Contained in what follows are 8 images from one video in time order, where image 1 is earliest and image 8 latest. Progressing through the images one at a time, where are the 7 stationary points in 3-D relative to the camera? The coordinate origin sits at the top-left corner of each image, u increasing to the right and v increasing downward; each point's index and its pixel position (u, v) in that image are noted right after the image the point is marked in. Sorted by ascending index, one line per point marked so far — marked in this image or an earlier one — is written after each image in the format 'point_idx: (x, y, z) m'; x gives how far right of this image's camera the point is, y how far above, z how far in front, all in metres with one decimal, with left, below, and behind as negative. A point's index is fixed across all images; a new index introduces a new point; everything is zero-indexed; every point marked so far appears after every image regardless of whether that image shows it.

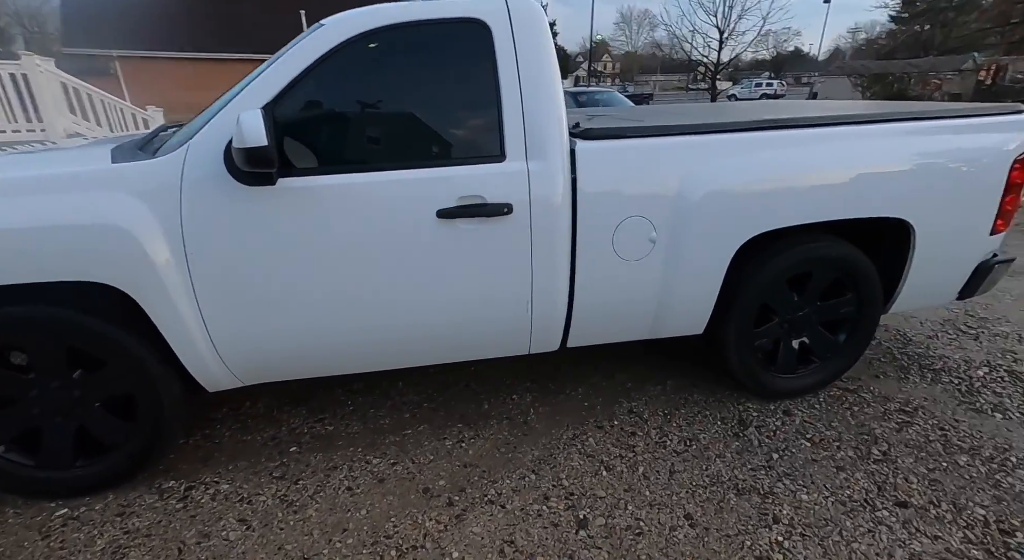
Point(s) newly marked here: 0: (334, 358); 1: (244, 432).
0: (-0.7, -0.3, +2.0) m
1: (-1.2, -0.7, +2.3) m
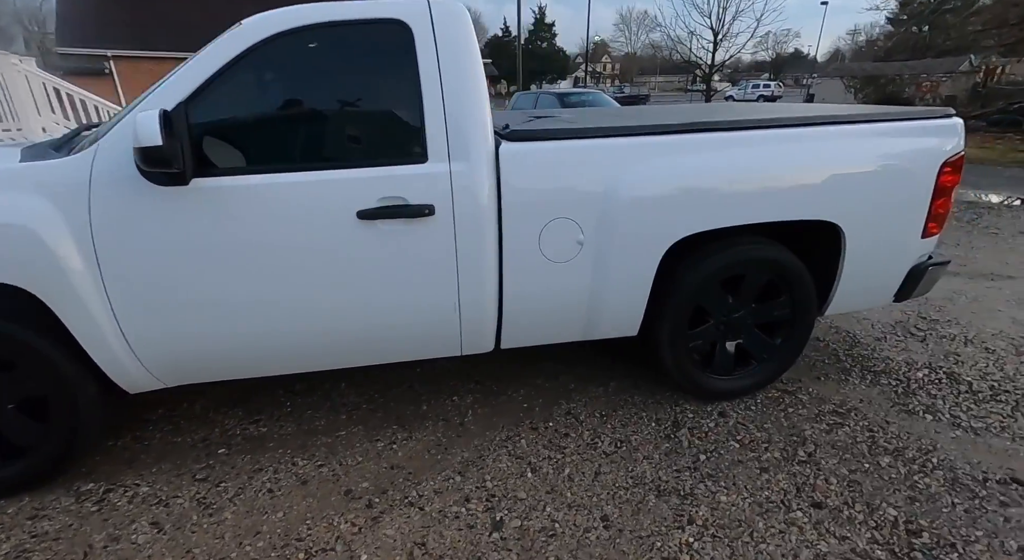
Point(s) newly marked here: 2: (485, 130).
0: (-1.0, -0.3, +2.0) m
1: (-1.6, -0.7, +2.3) m
2: (-0.1, +0.6, +2.0) m
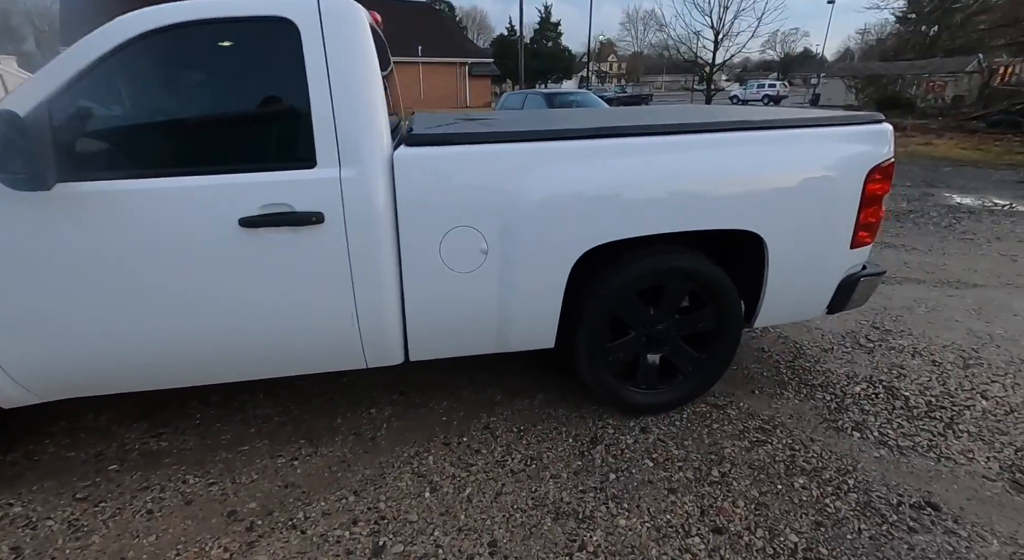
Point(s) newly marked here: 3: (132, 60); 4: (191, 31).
0: (-1.4, -0.3, +1.9) m
1: (-1.9, -0.7, +2.2) m
2: (-0.5, +0.6, +1.9) m
3: (-1.3, +0.8, +1.8) m
4: (-1.1, +0.9, +1.8) m
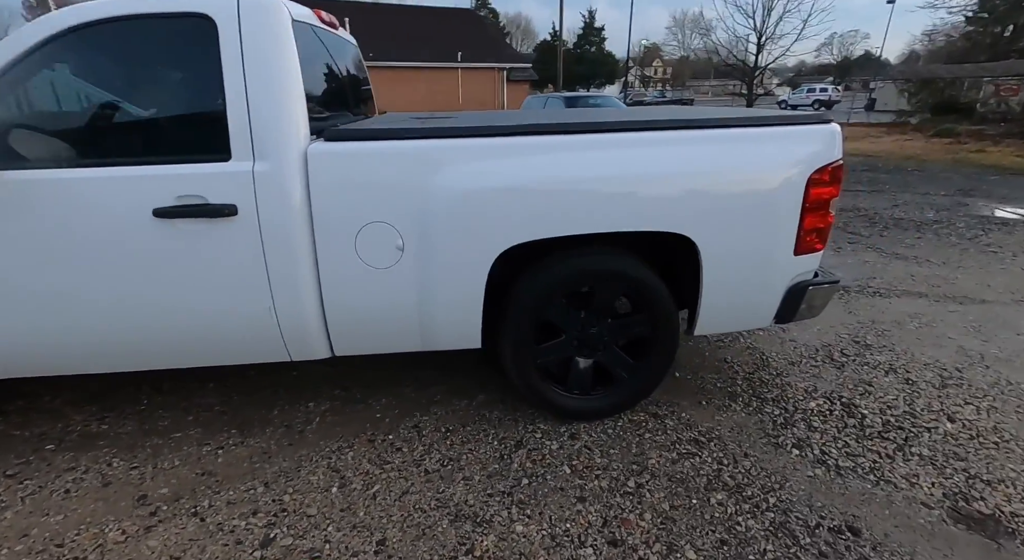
0: (-1.8, -0.3, +2.0) m
1: (-2.3, -0.7, +2.3) m
2: (-0.8, +0.6, +1.9) m
3: (-1.6, +0.9, +1.9) m
4: (-1.4, +0.9, +1.8) m
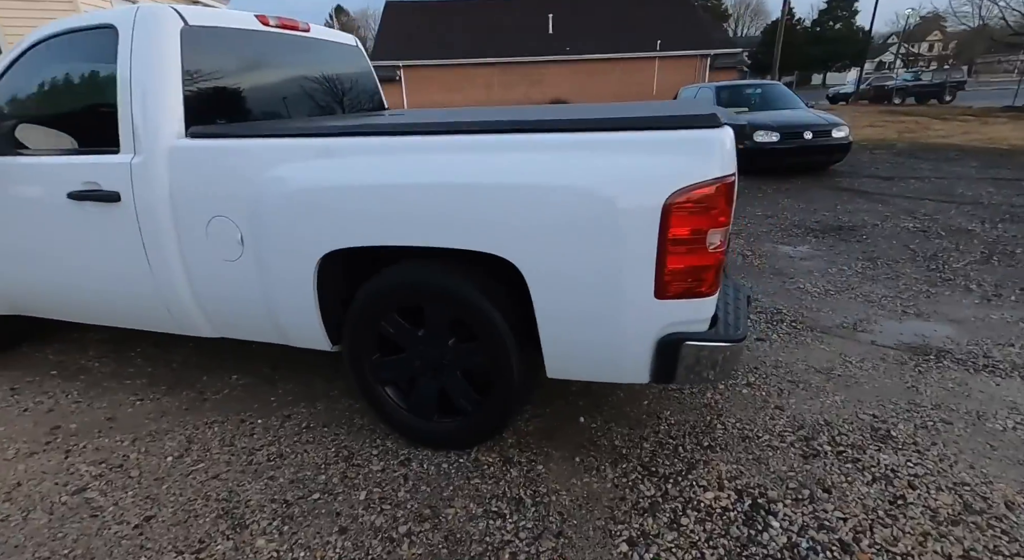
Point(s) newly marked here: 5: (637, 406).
0: (-2.4, -0.1, +2.6) m
1: (-2.8, -0.4, +3.1) m
2: (-1.4, +0.6, +2.1) m
3: (-2.2, +1.0, +2.3) m
4: (-2.0, +1.1, +2.3) m
5: (+0.6, -0.6, +2.4) m
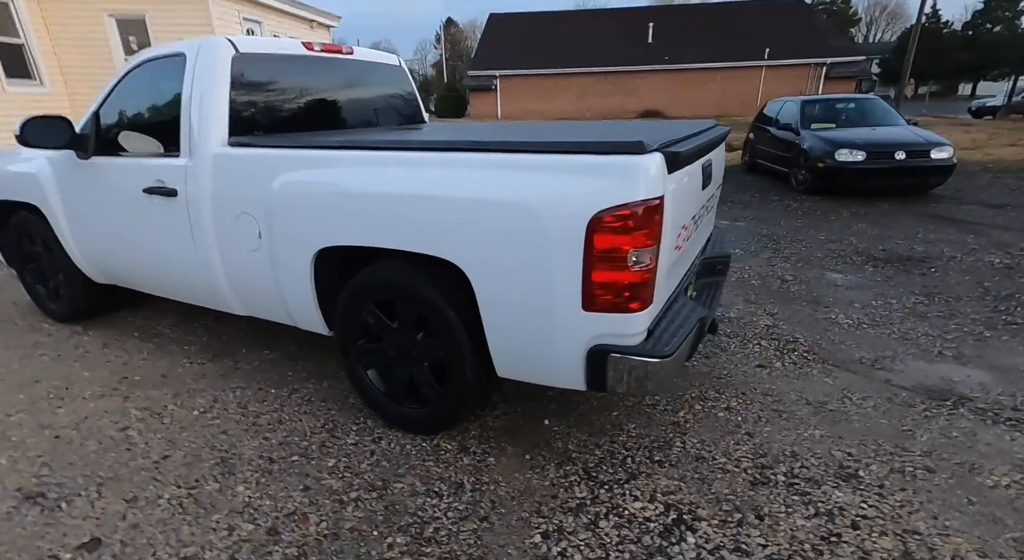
0: (-2.4, 0.0, +3.2) m
1: (-2.7, -0.3, +3.7) m
2: (-1.5, +0.7, +2.5) m
3: (-2.1, +1.2, +2.9) m
4: (-2.0, +1.2, +2.8) m
5: (+0.5, -0.7, +2.5) m
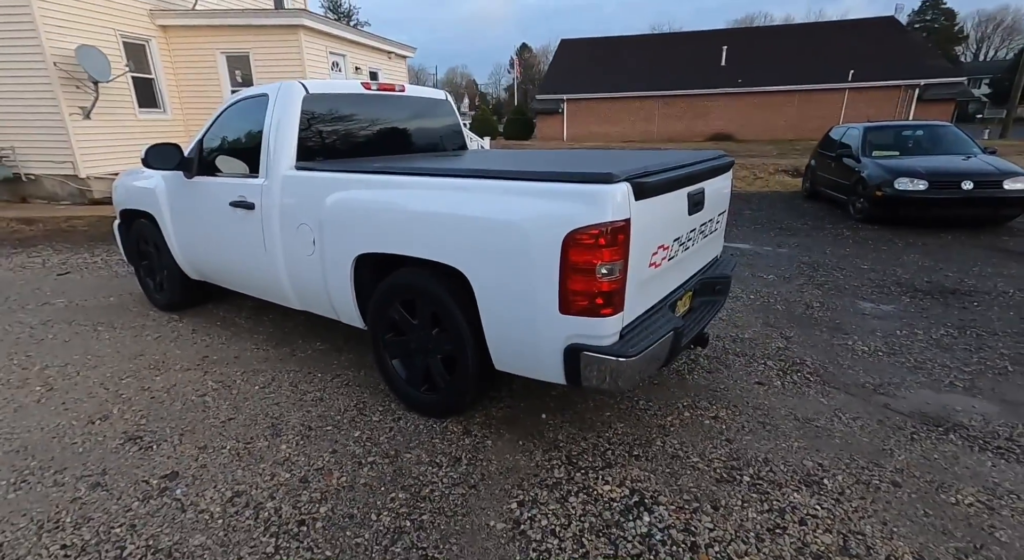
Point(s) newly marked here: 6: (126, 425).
0: (-2.2, 0.0, +3.8) m
1: (-2.5, -0.3, +4.4) m
2: (-1.4, +0.7, +3.1) m
3: (-2.0, +1.2, +3.6) m
4: (-1.8, +1.2, +3.4) m
5: (+0.5, -0.7, +2.8) m
6: (-2.0, -0.8, +2.7) m
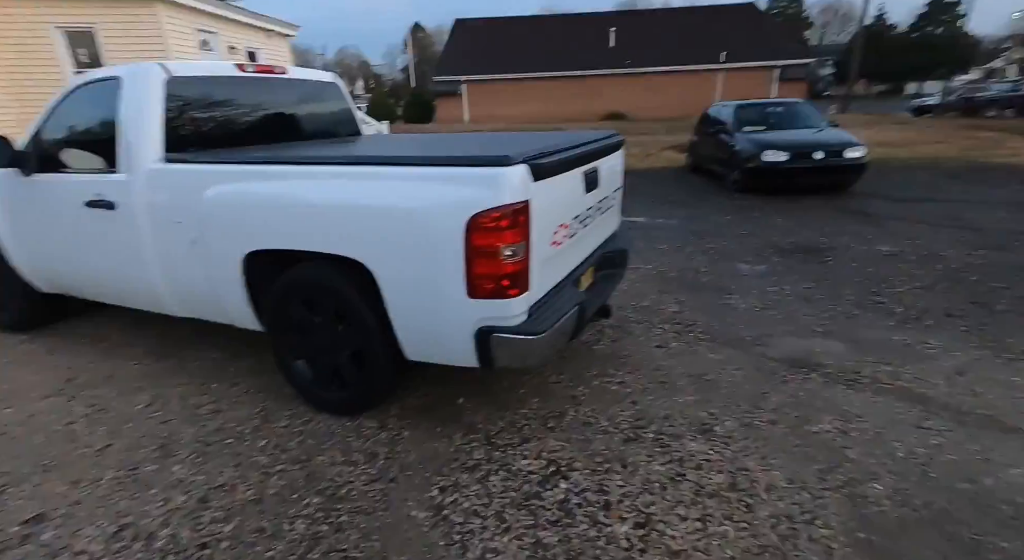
0: (-2.9, 0.0, +3.3) m
1: (-3.2, -0.4, +3.9) m
2: (-2.0, +0.7, +2.8) m
3: (-2.7, +1.1, +3.1) m
4: (-2.5, +1.1, +3.0) m
5: (0.0, -0.6, +2.8) m
6: (-2.4, -0.9, +2.3) m
